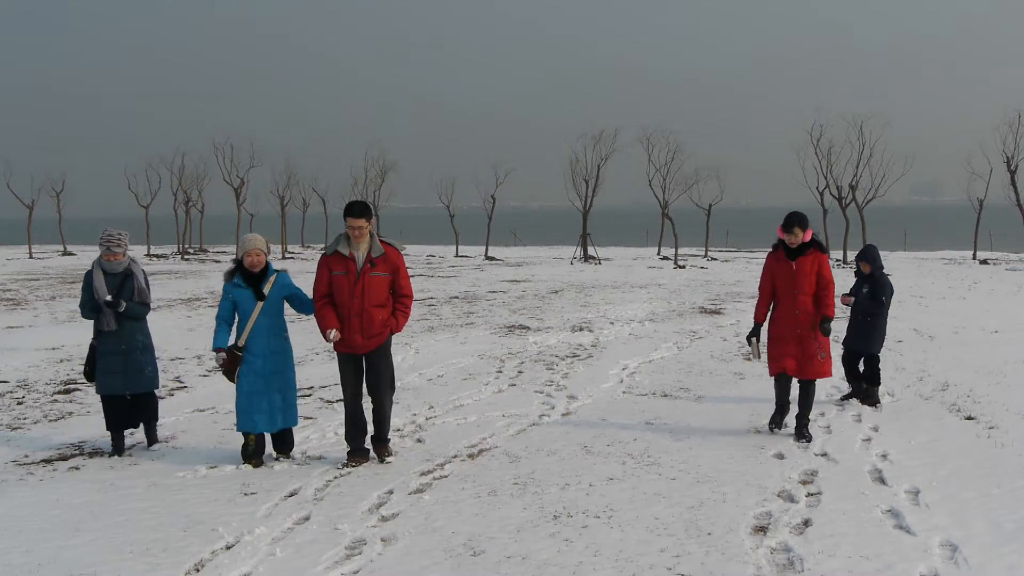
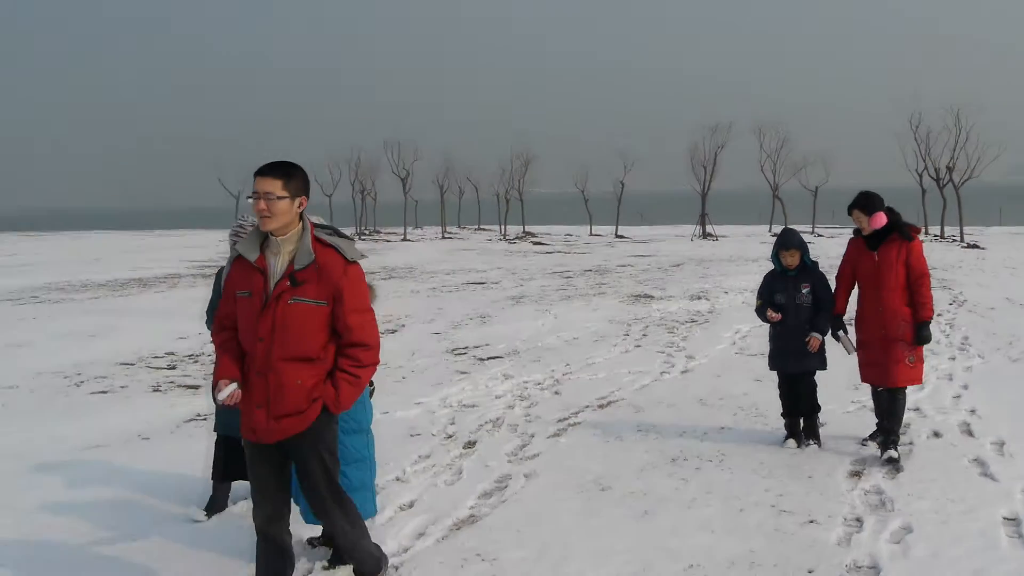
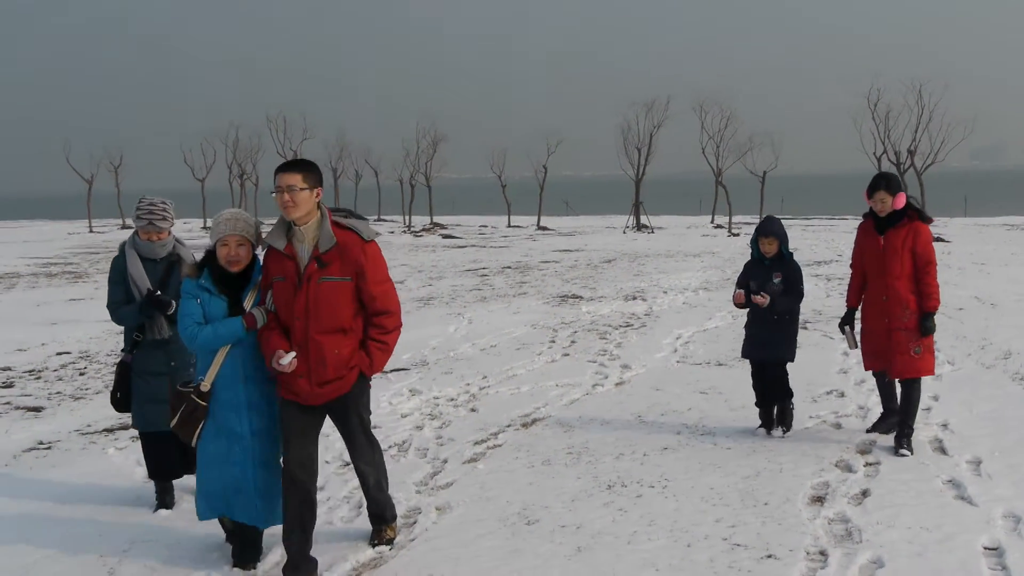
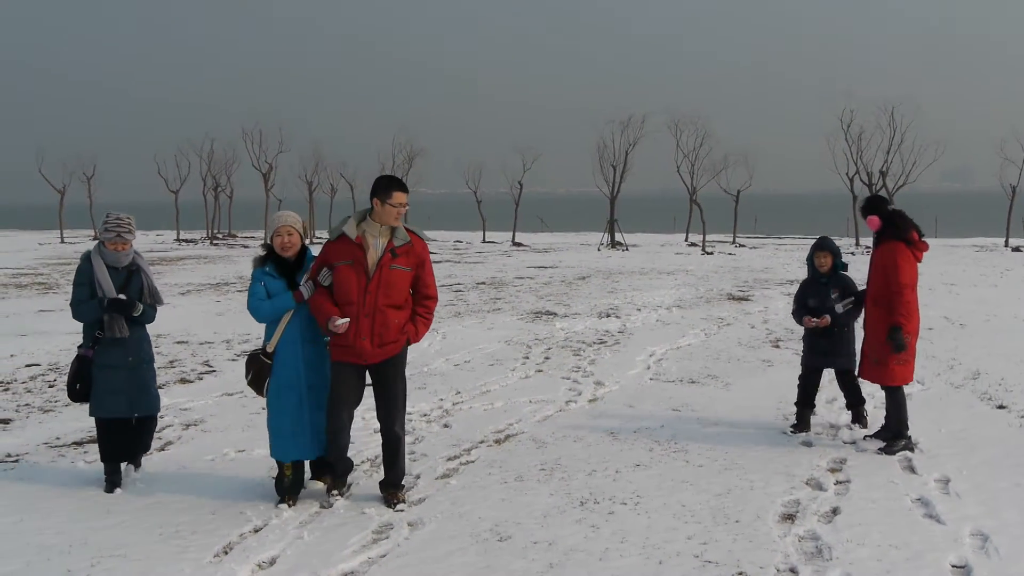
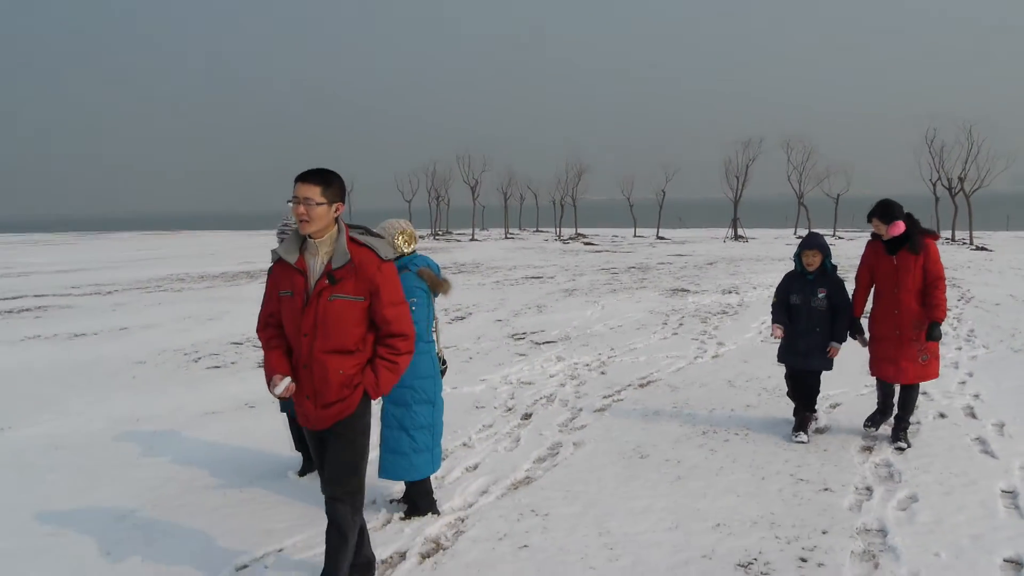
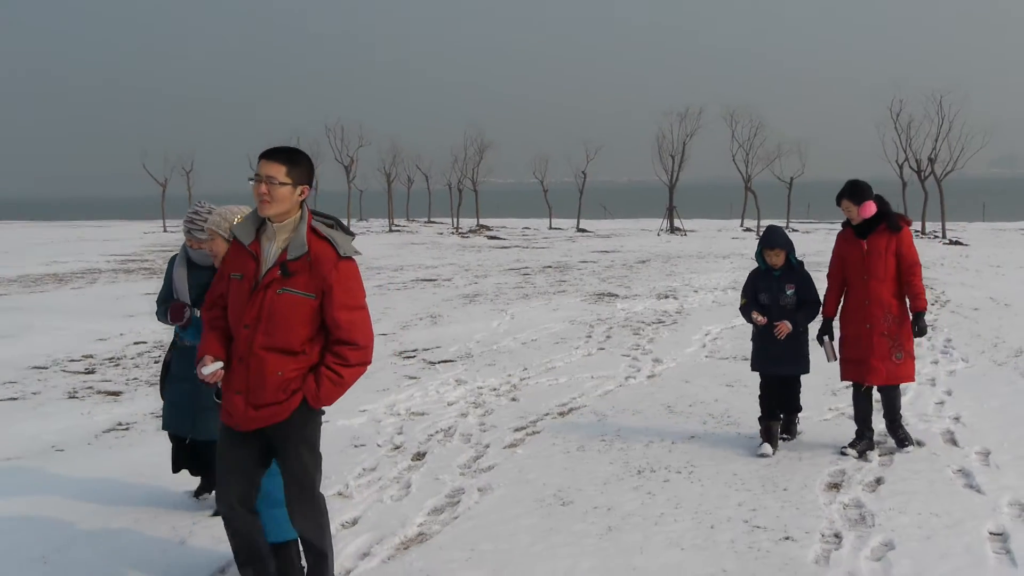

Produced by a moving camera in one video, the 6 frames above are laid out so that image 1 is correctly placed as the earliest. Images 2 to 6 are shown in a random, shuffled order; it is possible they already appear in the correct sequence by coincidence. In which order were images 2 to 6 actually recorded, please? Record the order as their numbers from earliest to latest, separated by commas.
4, 3, 6, 2, 5
